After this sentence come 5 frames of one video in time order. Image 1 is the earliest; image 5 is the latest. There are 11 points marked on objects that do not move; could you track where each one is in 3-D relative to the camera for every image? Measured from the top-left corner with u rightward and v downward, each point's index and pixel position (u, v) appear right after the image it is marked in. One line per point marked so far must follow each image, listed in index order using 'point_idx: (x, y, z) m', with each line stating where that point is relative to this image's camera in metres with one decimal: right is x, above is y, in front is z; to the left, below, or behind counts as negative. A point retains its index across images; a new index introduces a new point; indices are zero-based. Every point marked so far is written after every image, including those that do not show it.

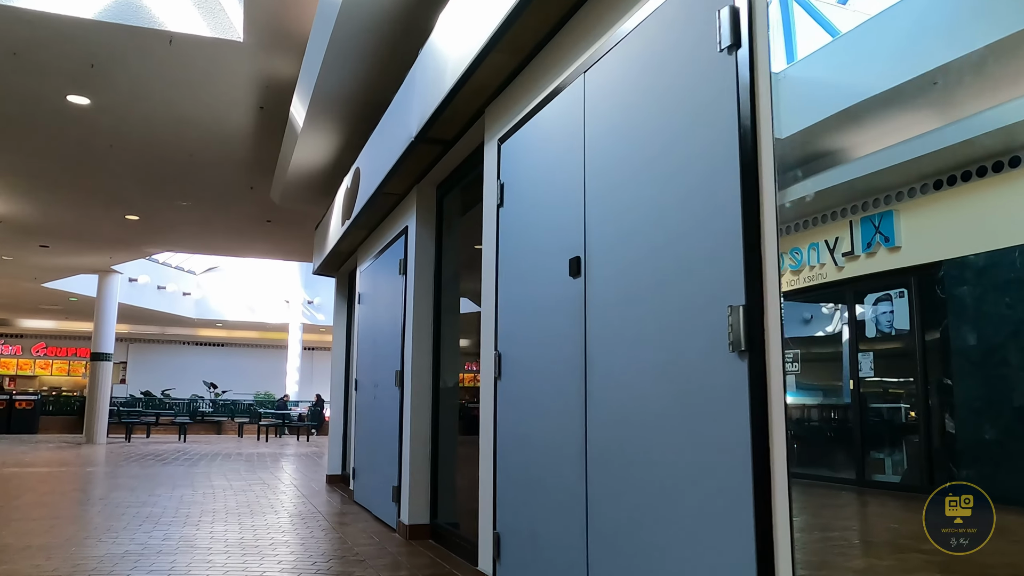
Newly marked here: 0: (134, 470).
0: (-4.4, -2.1, +8.6) m
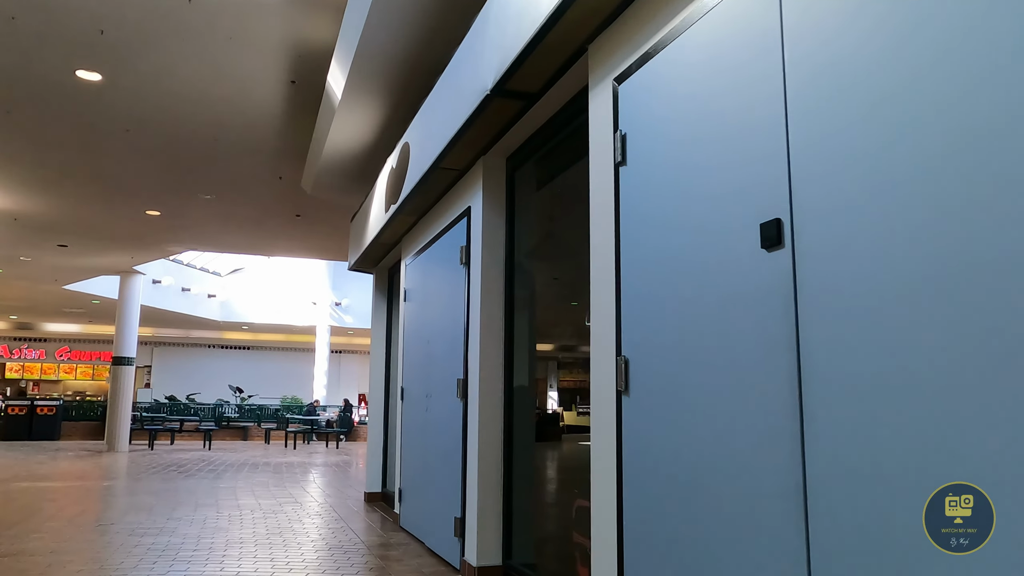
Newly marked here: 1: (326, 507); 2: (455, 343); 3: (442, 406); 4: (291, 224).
0: (-3.9, -2.1, +8.0) m
1: (-1.6, -1.8, +6.2) m
2: (-0.3, -0.3, +3.9) m
3: (-0.4, -0.6, +4.0) m
4: (-2.8, +0.9, +9.4) m
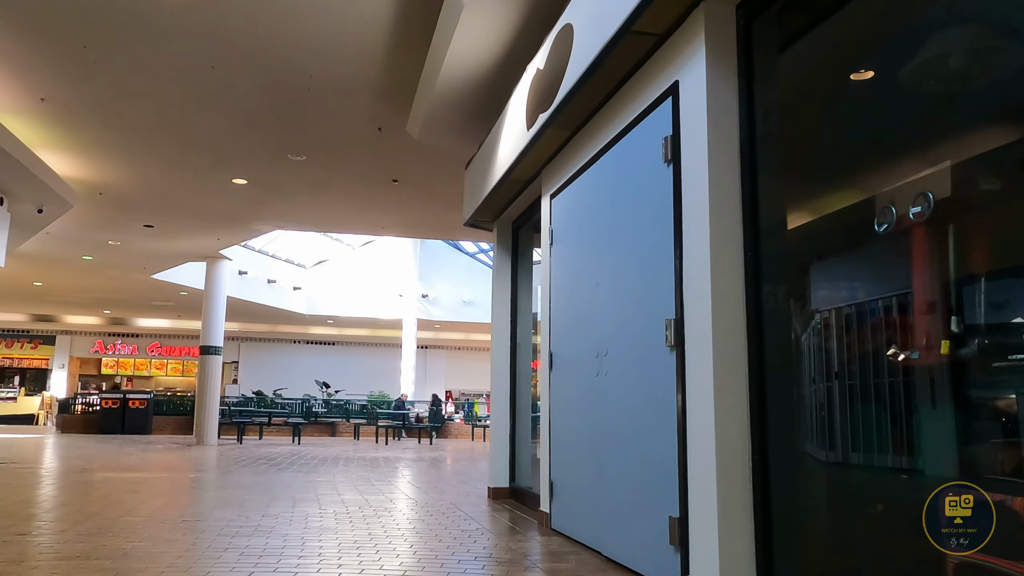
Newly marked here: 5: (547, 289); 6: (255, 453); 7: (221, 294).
0: (-2.6, -1.9, +7.2) m
1: (-0.5, -1.5, +5.2) m
2: (+0.5, 0.0, +2.8) m
3: (+0.5, -0.3, +3.0) m
4: (-1.5, +1.2, +8.5) m
5: (+0.2, 0.0, +4.1) m
6: (-4.0, -2.6, +11.4) m
7: (-5.4, -0.1, +13.6) m
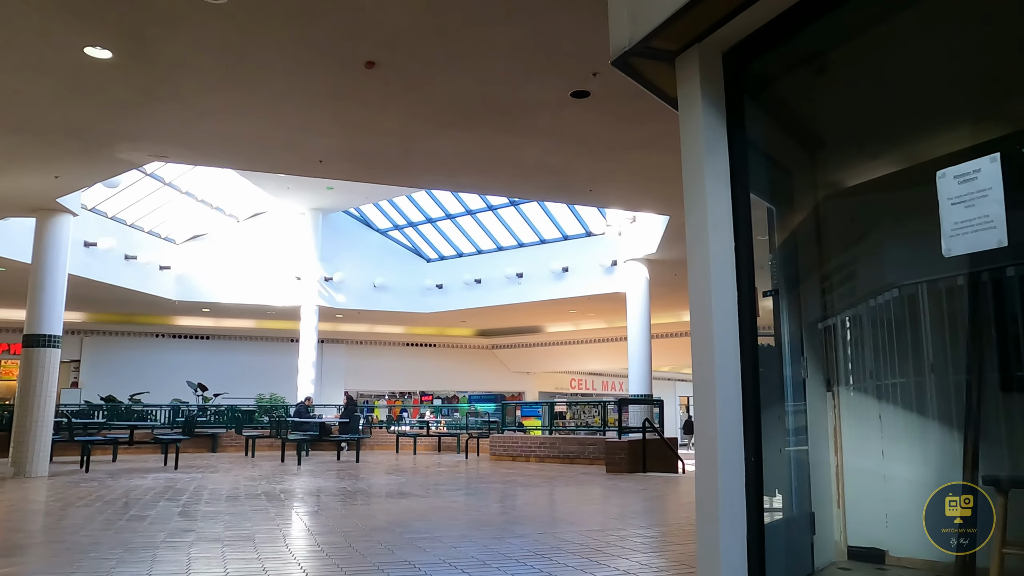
0: (-2.1, -1.5, +3.9) m
1: (+0.3, -1.2, +2.4) m
2: (+1.8, +0.4, +0.2) m
3: (+1.7, +0.1, +0.3) m
4: (-1.2, +1.5, +5.5) m
5: (+1.2, +0.4, +1.4) m
6: (-4.2, -2.1, +7.8) m
7: (-6.0, +0.3, +9.7) m
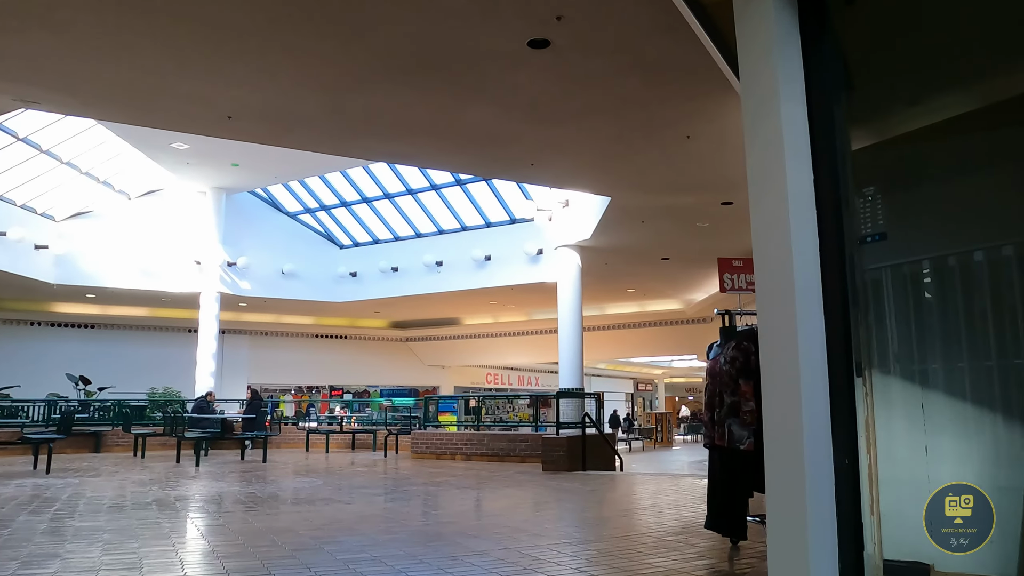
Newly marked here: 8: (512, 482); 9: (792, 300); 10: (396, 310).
0: (-2.3, -1.3, +3.0) m
1: (+0.3, -1.0, +1.7) m
2: (+2.1, +0.5, -0.3) m
3: (+2.0, +0.2, -0.2) m
4: (-1.5, +1.7, +4.6) m
5: (+1.4, +0.5, +0.9) m
6: (-4.9, -1.9, +6.5) m
7: (-6.8, +0.6, +8.2) m
8: (0.0, -2.2, +8.5) m
9: (+0.7, 0.0, +1.9) m
10: (-3.2, -0.6, +20.0) m
